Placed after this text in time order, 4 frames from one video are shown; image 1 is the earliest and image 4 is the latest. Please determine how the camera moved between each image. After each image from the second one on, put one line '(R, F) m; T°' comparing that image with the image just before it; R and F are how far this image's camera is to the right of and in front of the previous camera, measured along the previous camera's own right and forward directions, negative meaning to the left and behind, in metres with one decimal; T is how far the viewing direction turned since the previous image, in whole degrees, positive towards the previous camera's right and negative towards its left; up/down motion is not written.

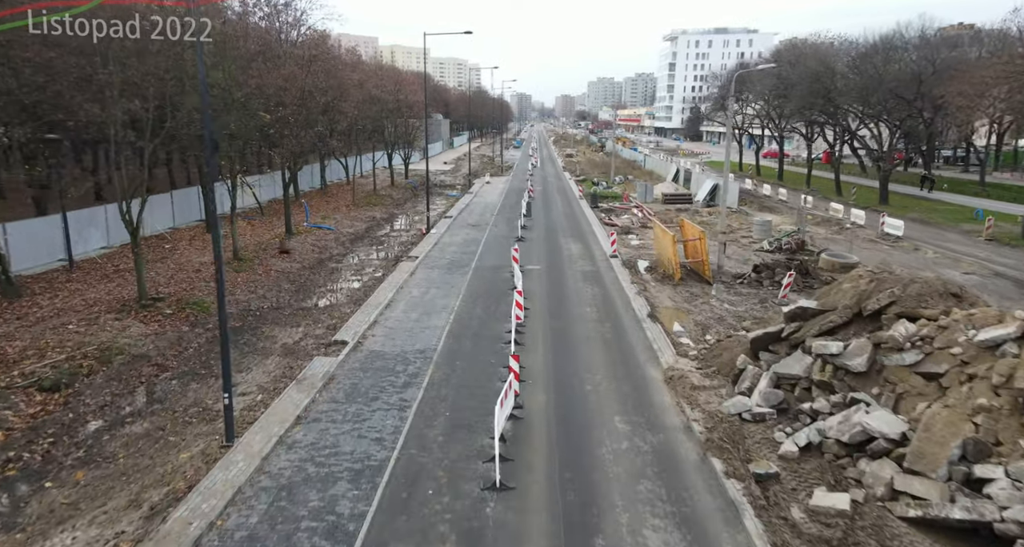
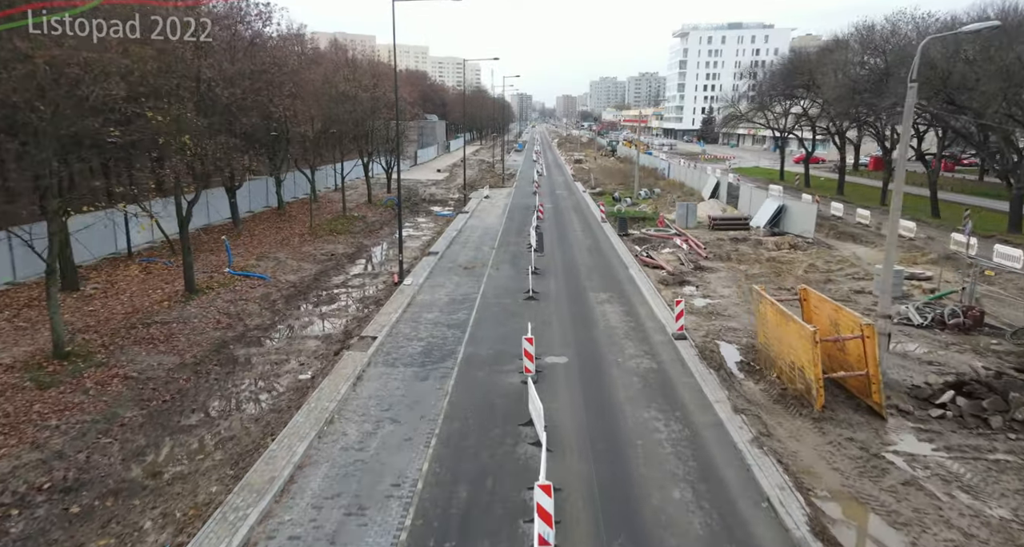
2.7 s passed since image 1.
(-0.2, +8.9) m; 0°
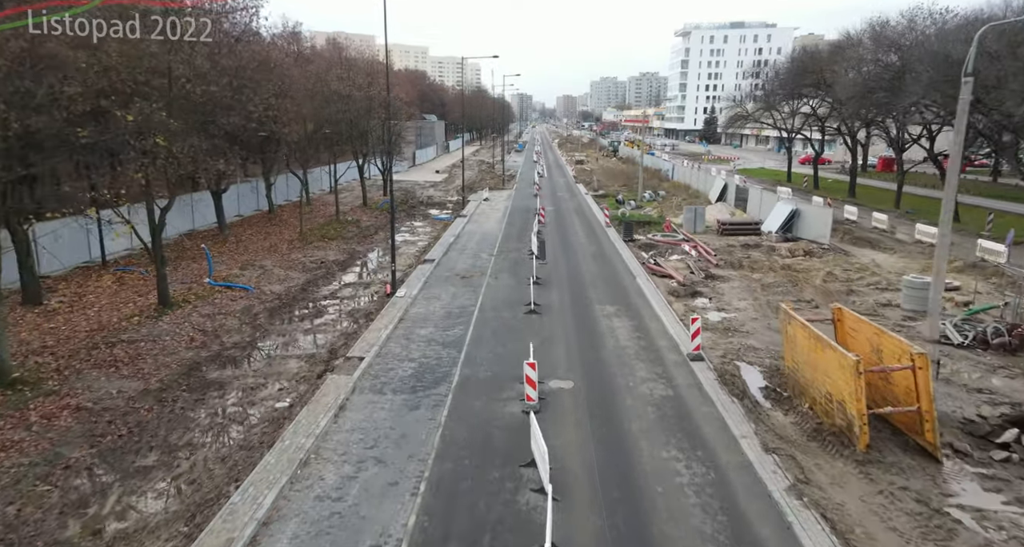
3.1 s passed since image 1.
(0.0, +1.4) m; 0°
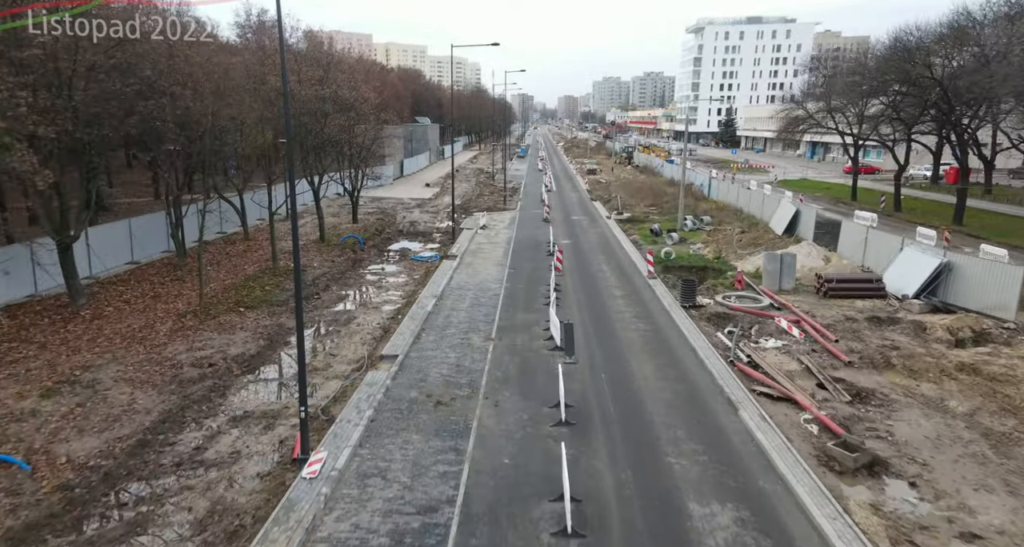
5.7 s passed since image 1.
(-0.2, +9.9) m; 0°
